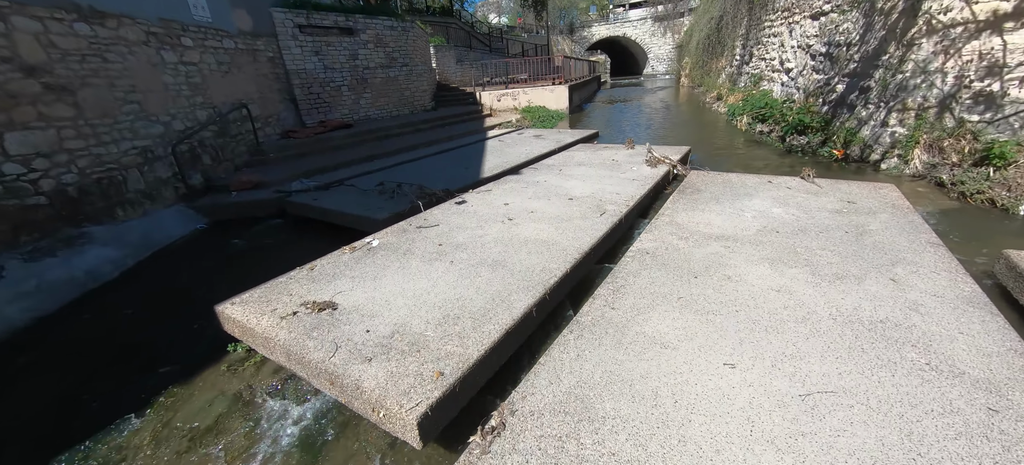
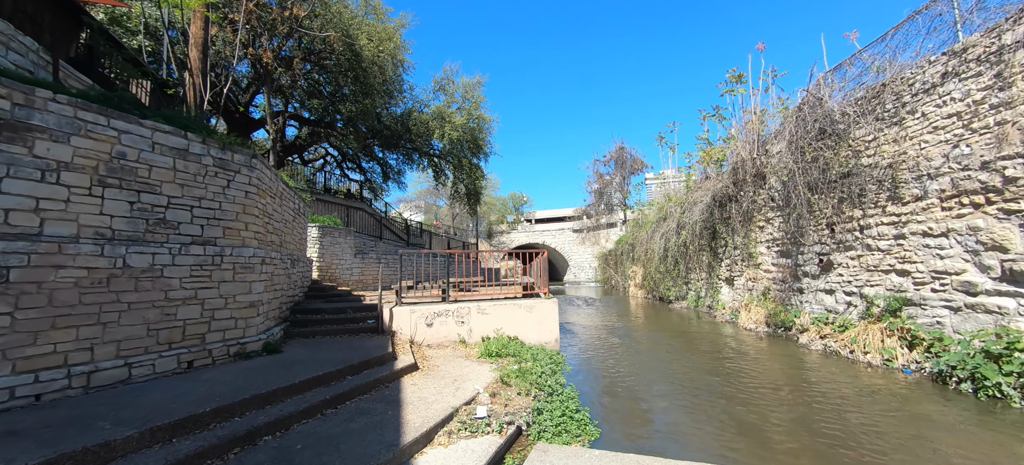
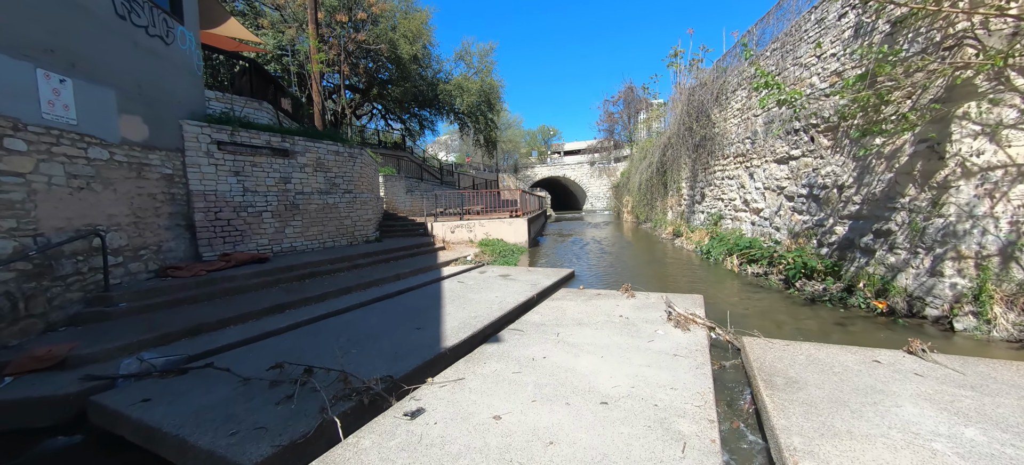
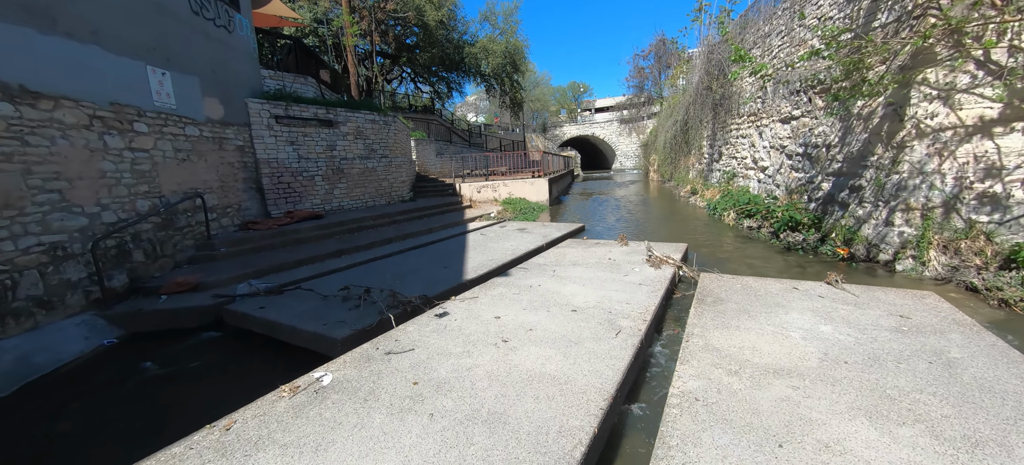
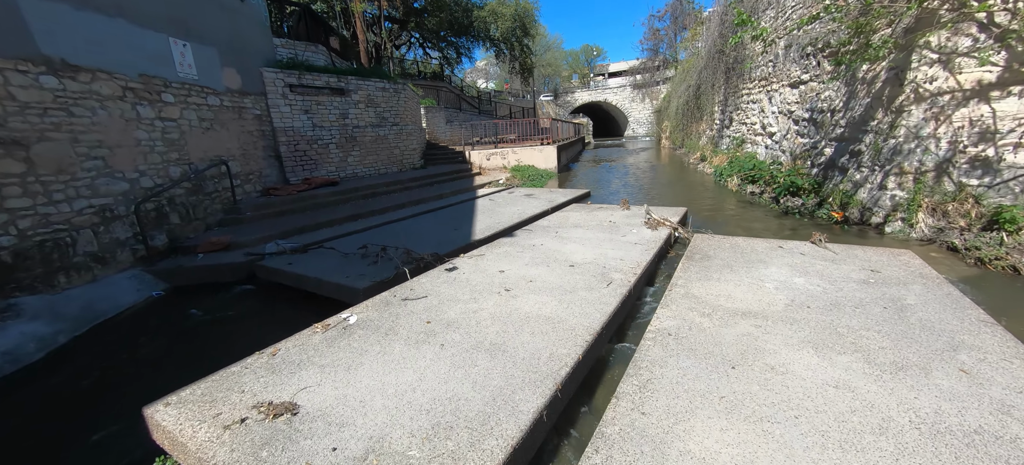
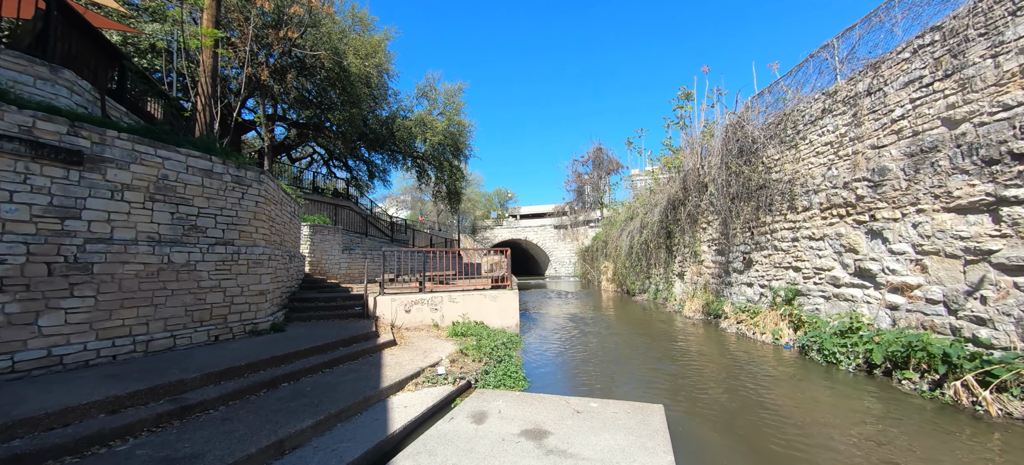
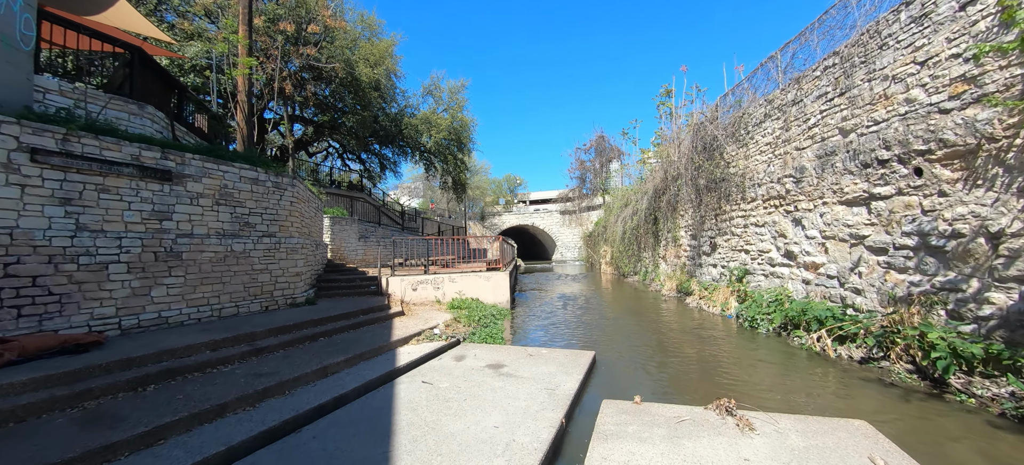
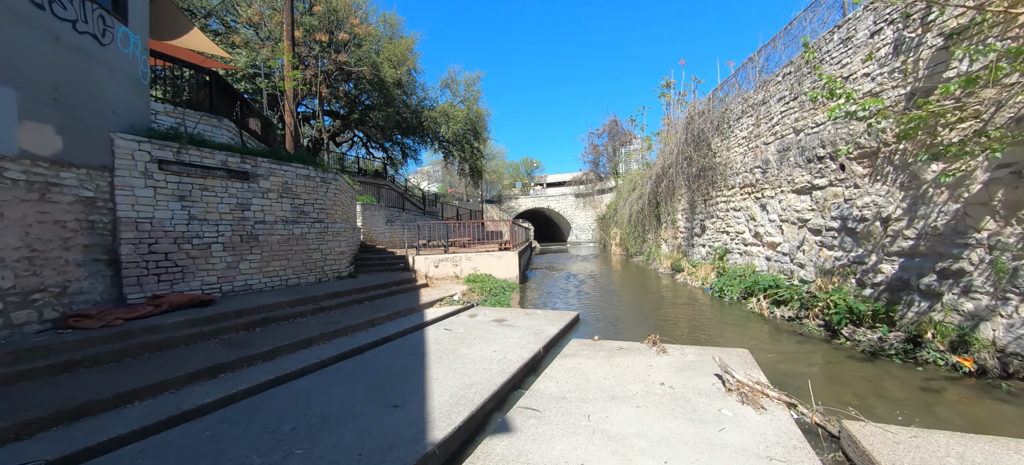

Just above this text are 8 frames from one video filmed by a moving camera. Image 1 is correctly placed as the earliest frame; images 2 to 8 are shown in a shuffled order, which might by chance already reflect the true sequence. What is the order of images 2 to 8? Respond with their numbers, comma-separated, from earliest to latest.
5, 4, 3, 8, 7, 6, 2
